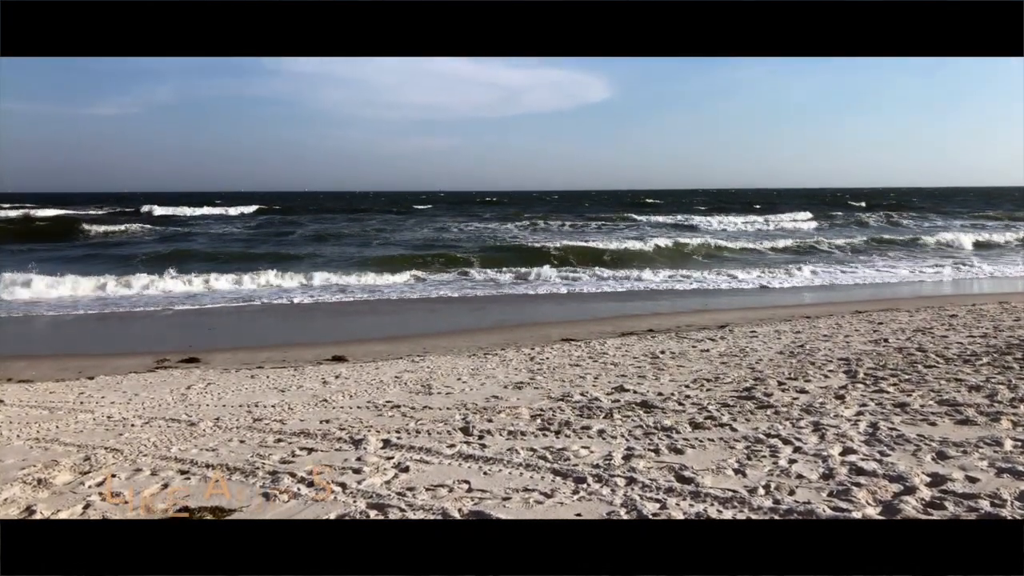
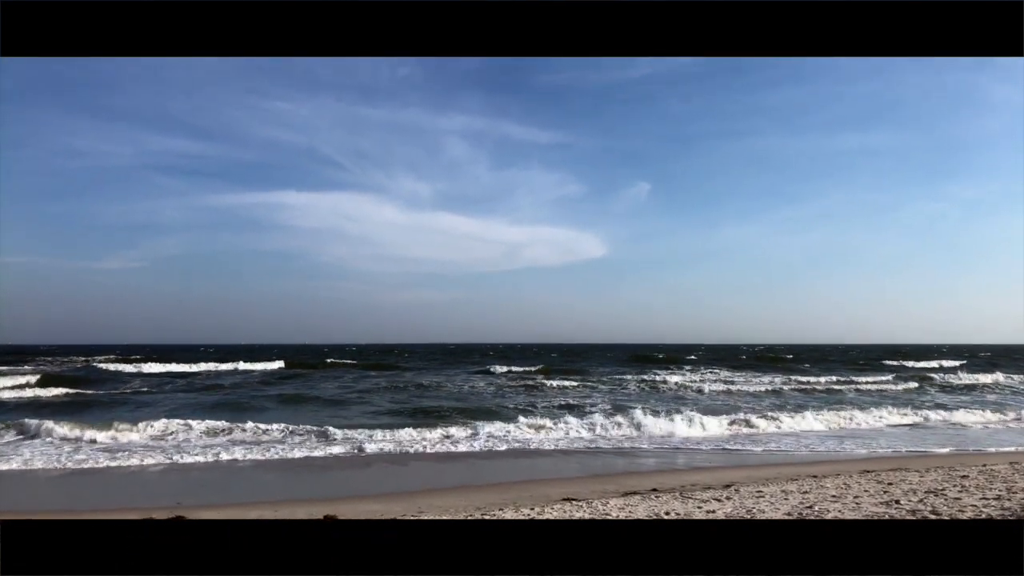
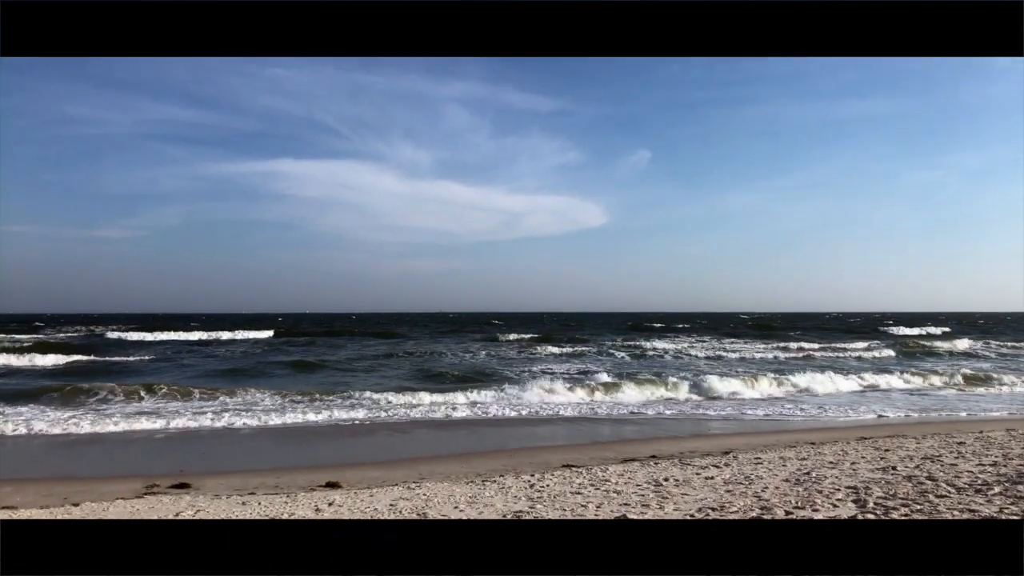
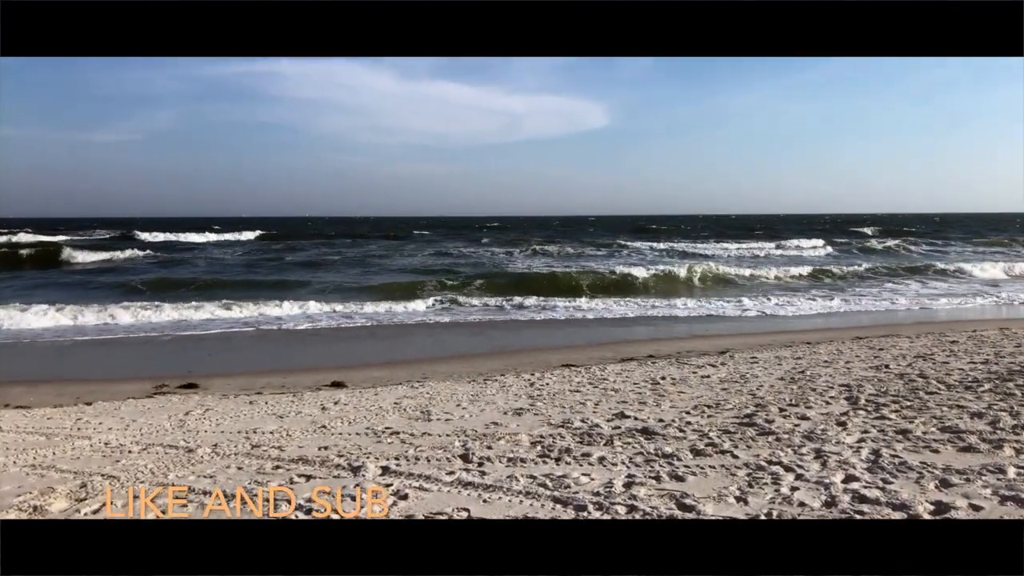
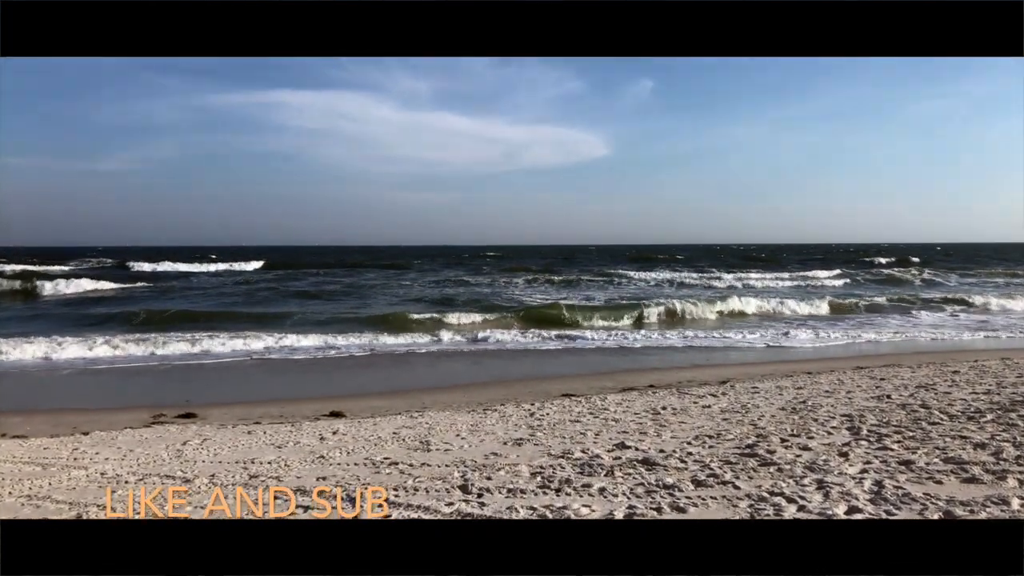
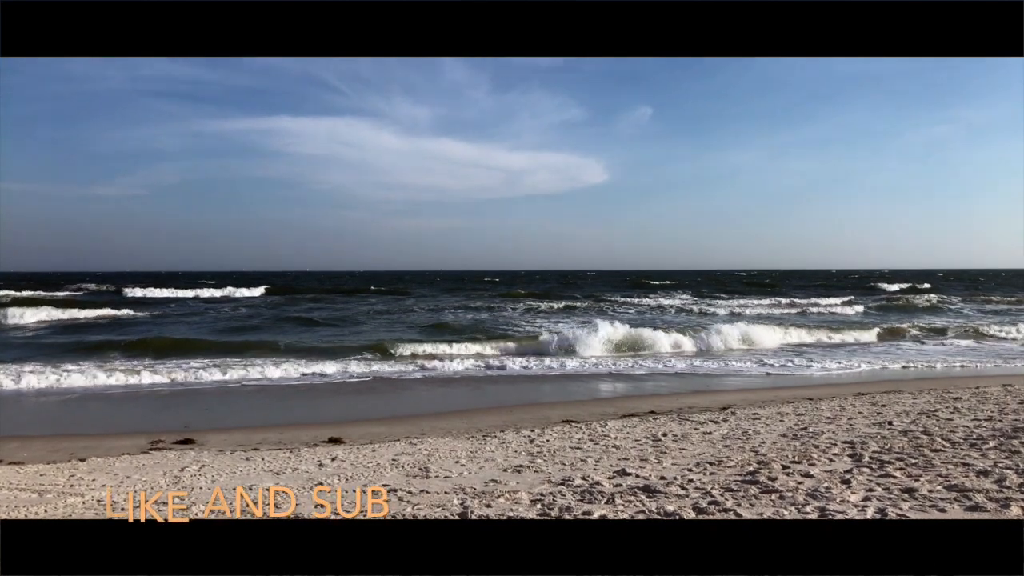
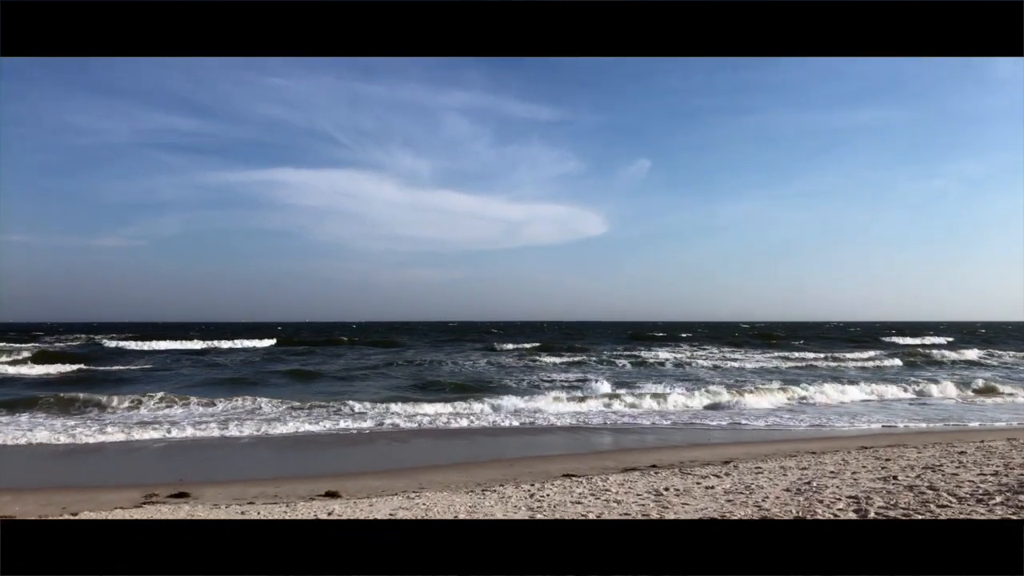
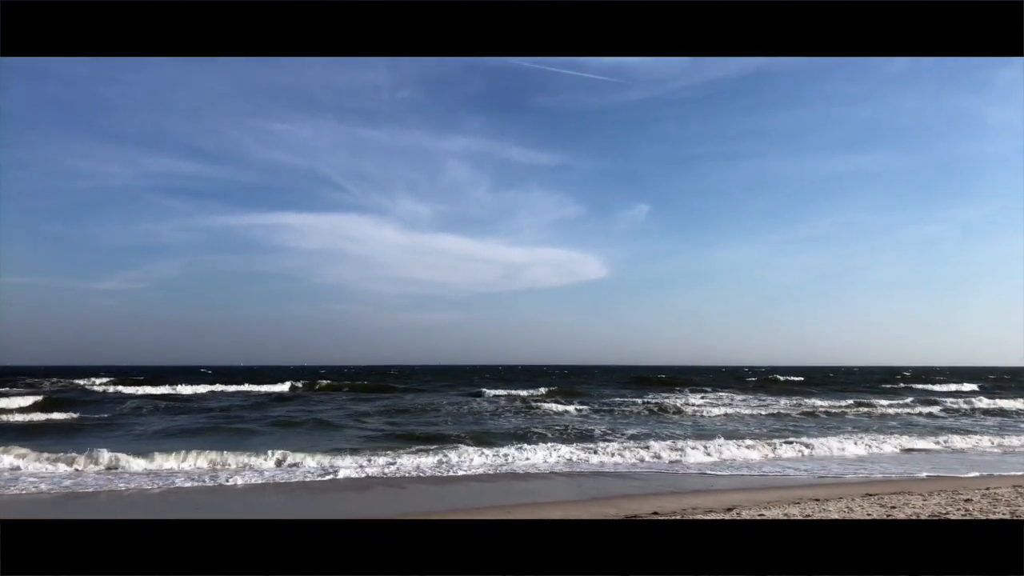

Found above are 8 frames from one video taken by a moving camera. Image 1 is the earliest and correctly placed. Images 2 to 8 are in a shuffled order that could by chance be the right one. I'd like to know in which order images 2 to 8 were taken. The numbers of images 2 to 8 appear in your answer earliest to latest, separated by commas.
4, 5, 6, 3, 7, 2, 8
